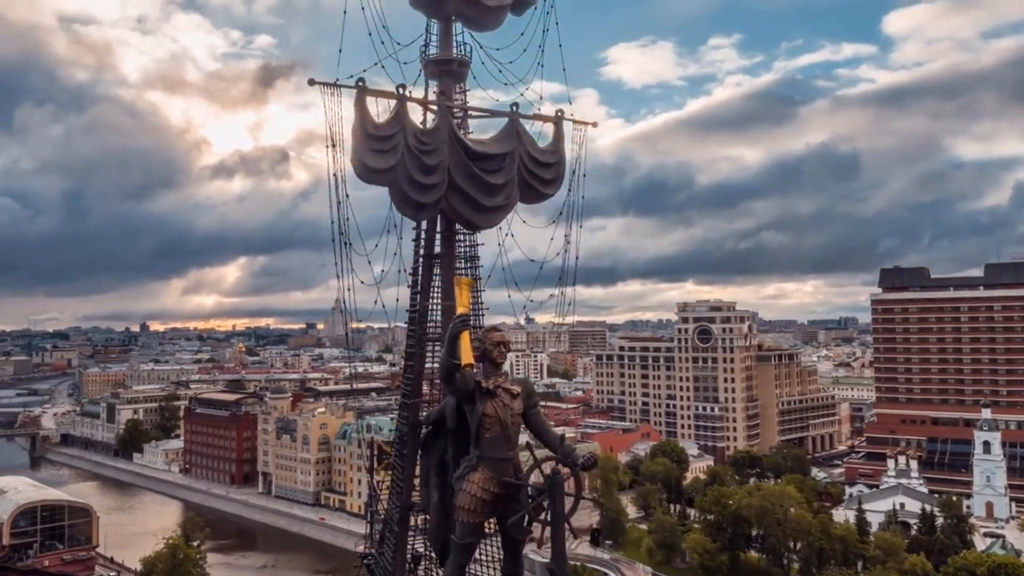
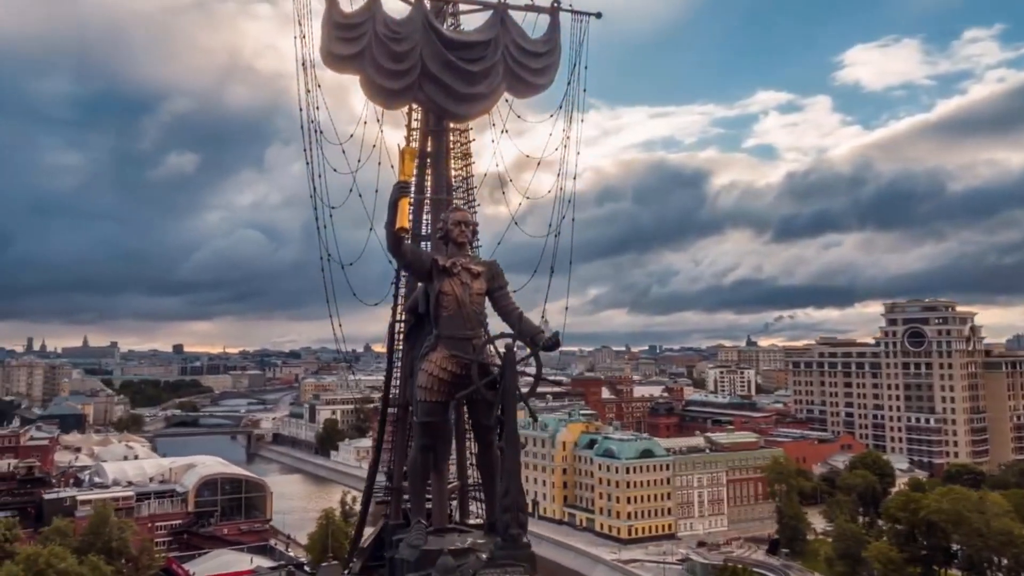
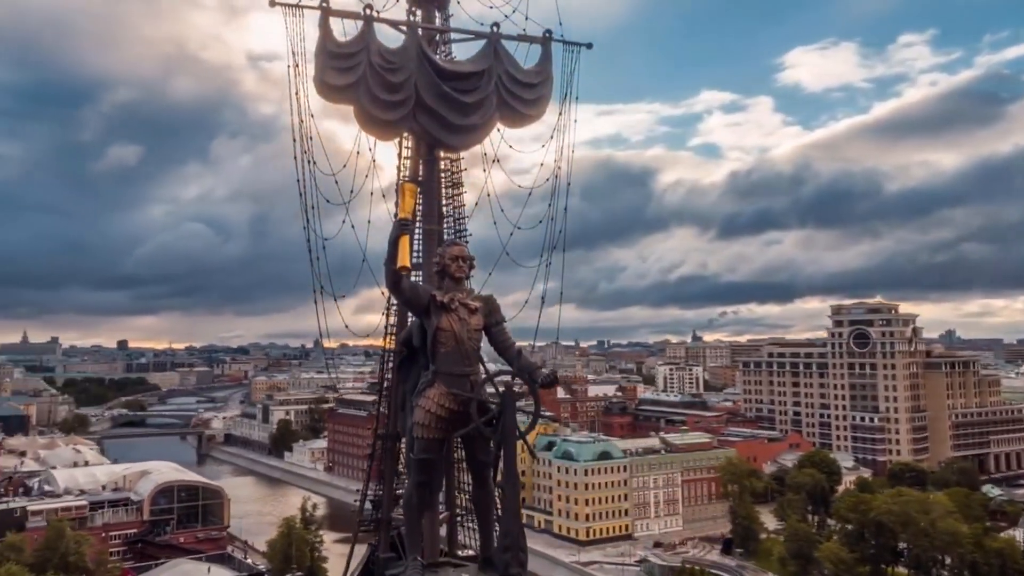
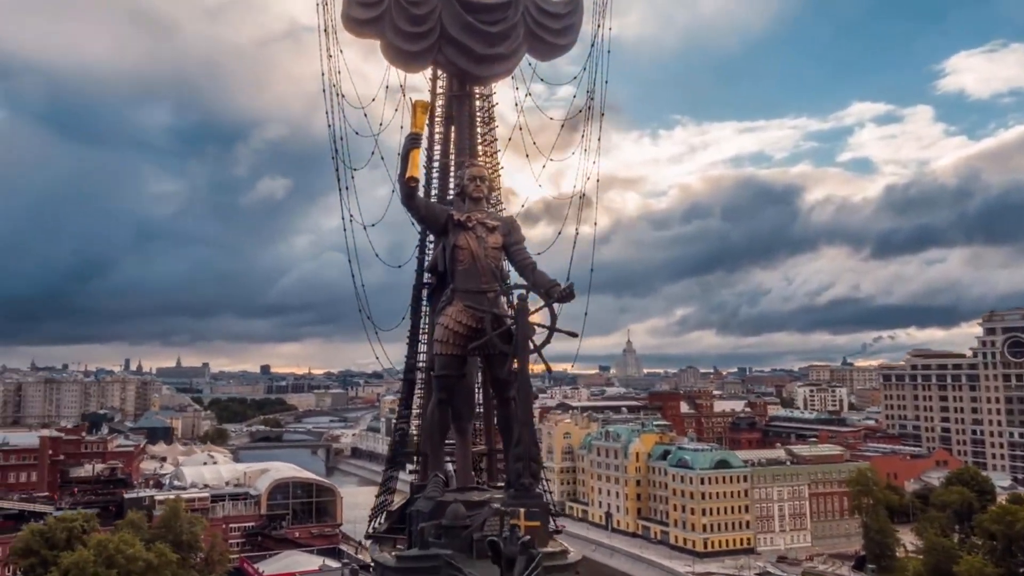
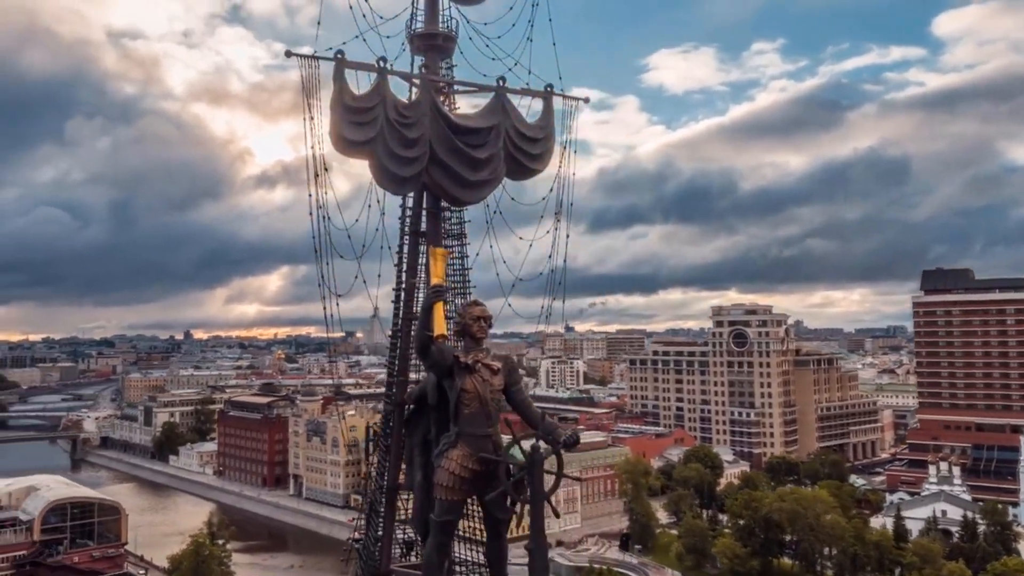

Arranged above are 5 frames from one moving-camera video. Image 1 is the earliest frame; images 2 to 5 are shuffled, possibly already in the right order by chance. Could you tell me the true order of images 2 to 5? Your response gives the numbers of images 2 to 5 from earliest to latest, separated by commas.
5, 3, 2, 4
